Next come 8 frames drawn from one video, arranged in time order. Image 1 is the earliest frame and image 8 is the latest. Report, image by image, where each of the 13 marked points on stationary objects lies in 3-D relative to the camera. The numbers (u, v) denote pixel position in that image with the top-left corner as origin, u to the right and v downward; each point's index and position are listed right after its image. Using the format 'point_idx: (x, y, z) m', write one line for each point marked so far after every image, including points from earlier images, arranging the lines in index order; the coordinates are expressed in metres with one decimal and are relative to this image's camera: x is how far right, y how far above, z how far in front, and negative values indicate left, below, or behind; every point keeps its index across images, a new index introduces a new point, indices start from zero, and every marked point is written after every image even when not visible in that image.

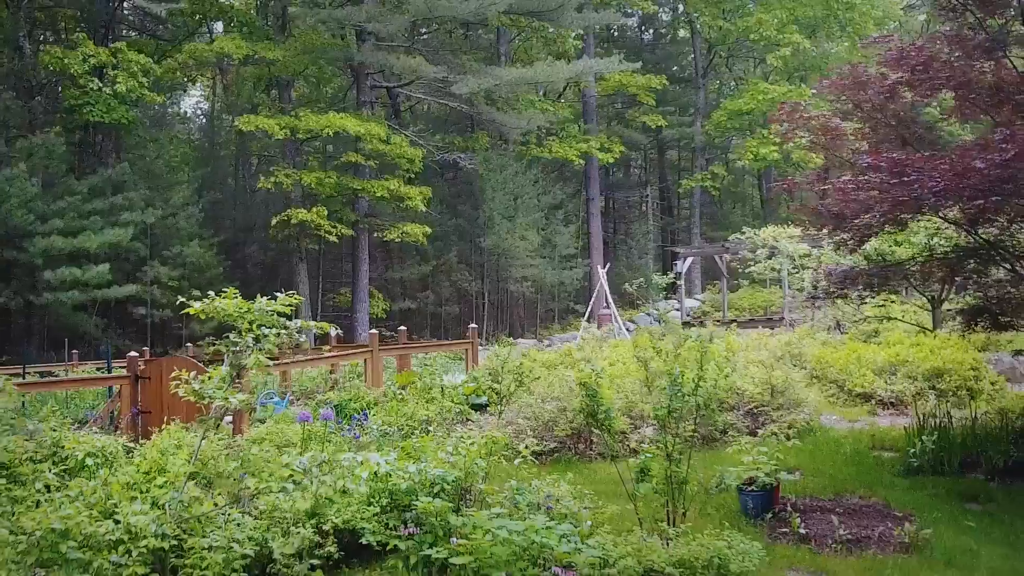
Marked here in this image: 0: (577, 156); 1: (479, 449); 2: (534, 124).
0: (+0.8, +1.5, +16.2) m
1: (-0.1, -0.5, +4.0) m
2: (+0.3, +1.7, +14.8) m
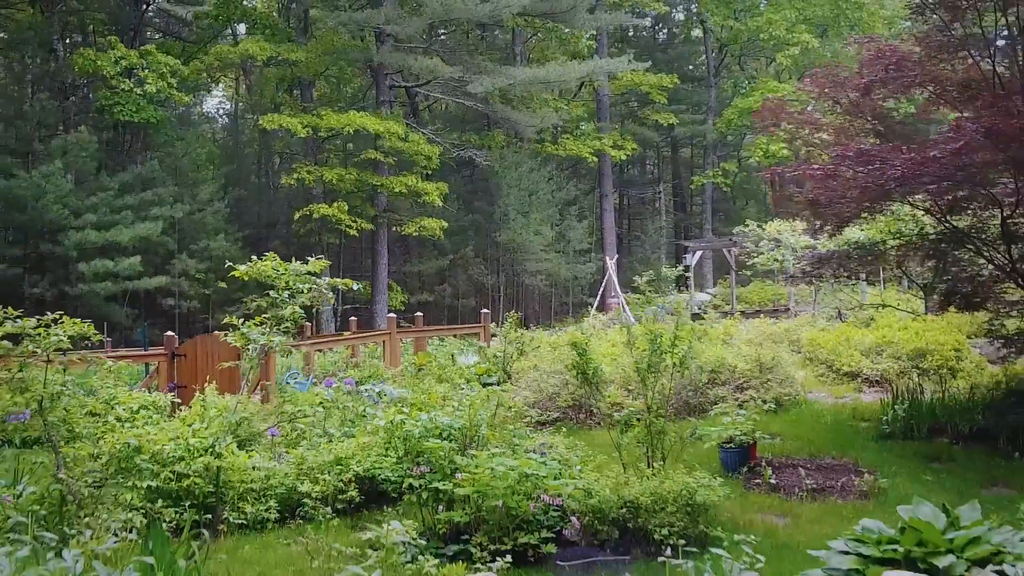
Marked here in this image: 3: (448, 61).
0: (+0.9, +1.6, +16.7) m
1: (-0.1, -0.4, +4.5) m
2: (+0.4, +1.8, +15.2) m
3: (-0.7, +2.5, +15.2) m
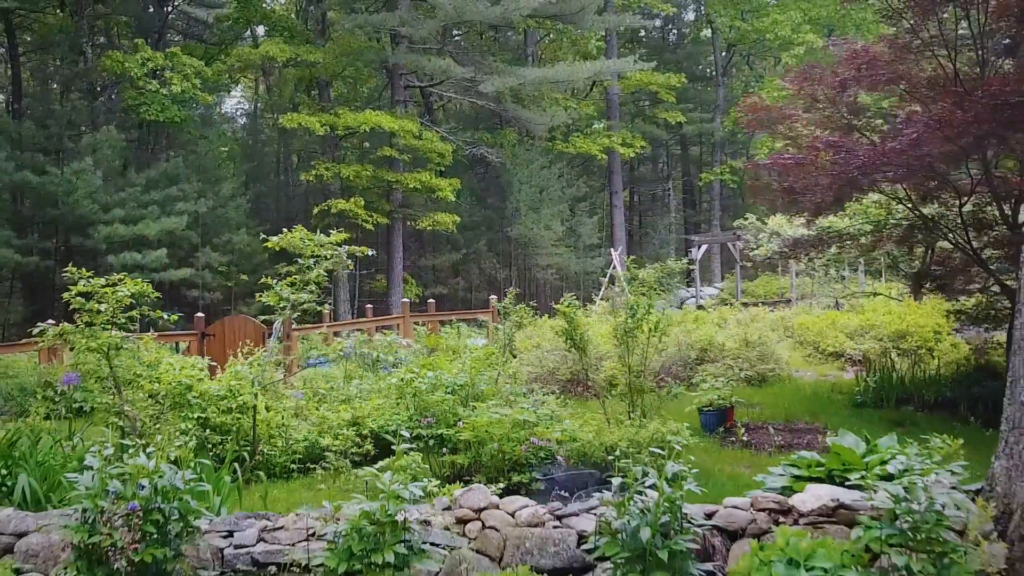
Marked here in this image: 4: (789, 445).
0: (+1.1, +1.7, +17.2) m
1: (-0.1, -0.3, +5.0) m
2: (+0.5, +1.9, +15.8) m
3: (-0.6, +2.5, +15.8) m
4: (+1.0, -0.6, +5.0) m
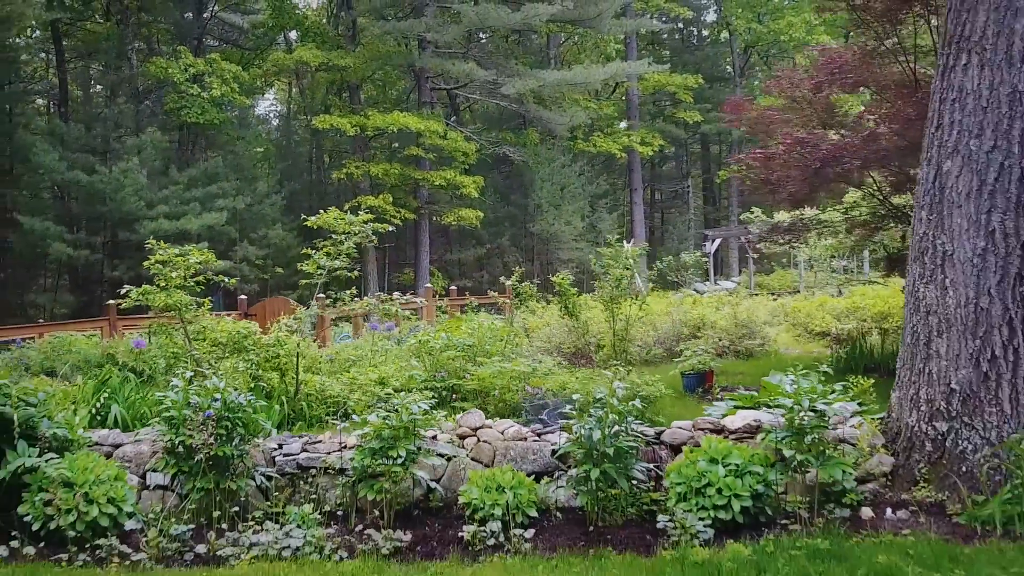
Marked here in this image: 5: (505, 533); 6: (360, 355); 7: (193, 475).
0: (+1.3, +1.8, +18.0) m
1: (-0.1, -0.2, +5.8) m
2: (+0.8, +2.0, +16.5) m
3: (-0.3, +2.6, +16.5) m
4: (+1.0, -0.5, +5.8) m
5: (0.0, -0.6, +3.2) m
6: (-0.6, -0.3, +5.7) m
7: (-0.7, -0.4, +3.3) m
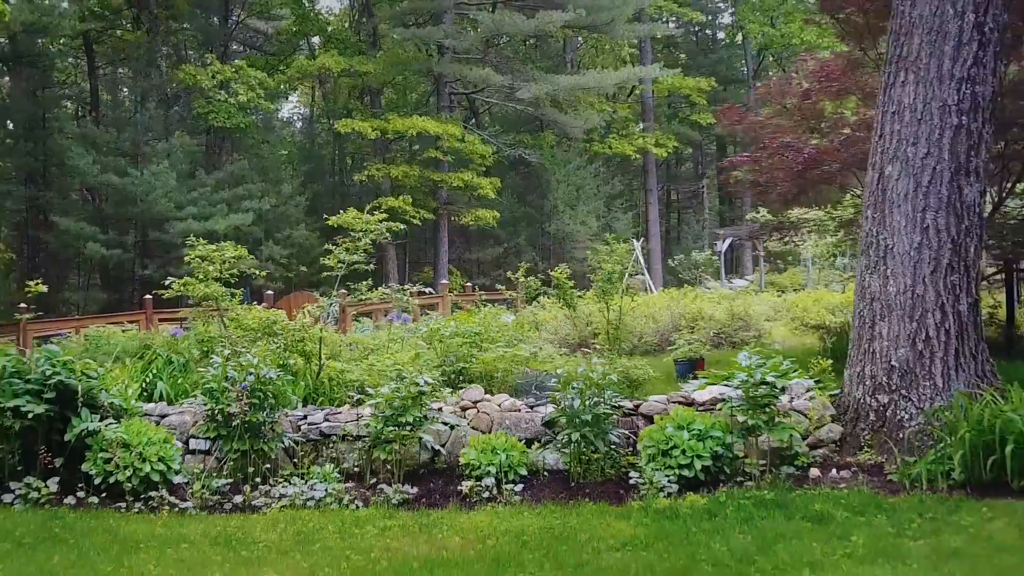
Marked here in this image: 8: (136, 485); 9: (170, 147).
0: (+1.6, +1.8, +18.5) m
1: (-0.1, -0.2, +6.3) m
2: (+1.0, +2.0, +17.0) m
3: (-0.1, +2.7, +17.1) m
4: (+1.0, -0.4, +6.3) m
5: (0.0, -0.5, +3.8) m
6: (-0.6, -0.2, +6.2) m
7: (-0.8, -0.4, +3.8) m
8: (-1.0, -0.5, +3.6) m
9: (-3.6, +1.5, +14.6) m
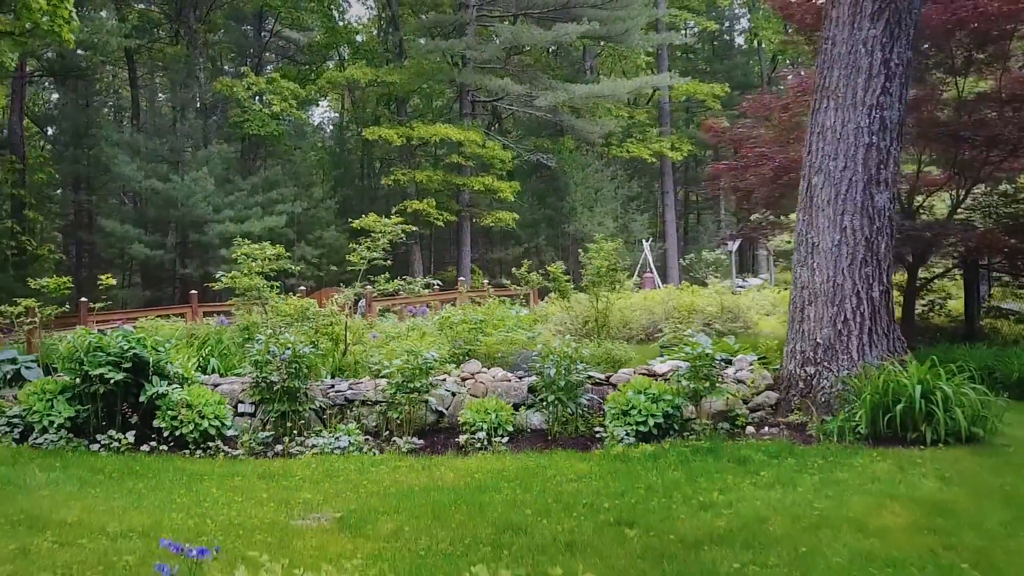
0: (+1.8, +1.8, +19.3) m
1: (0.0, -0.2, +7.2) m
2: (+1.2, +2.0, +17.9) m
3: (+0.1, +2.7, +17.9) m
4: (+1.0, -0.4, +7.1) m
5: (-0.1, -0.5, +4.6) m
6: (-0.6, -0.2, +7.1) m
7: (-0.8, -0.4, +4.7) m
8: (-1.0, -0.5, +4.5) m
9: (-3.4, +1.5, +15.6) m
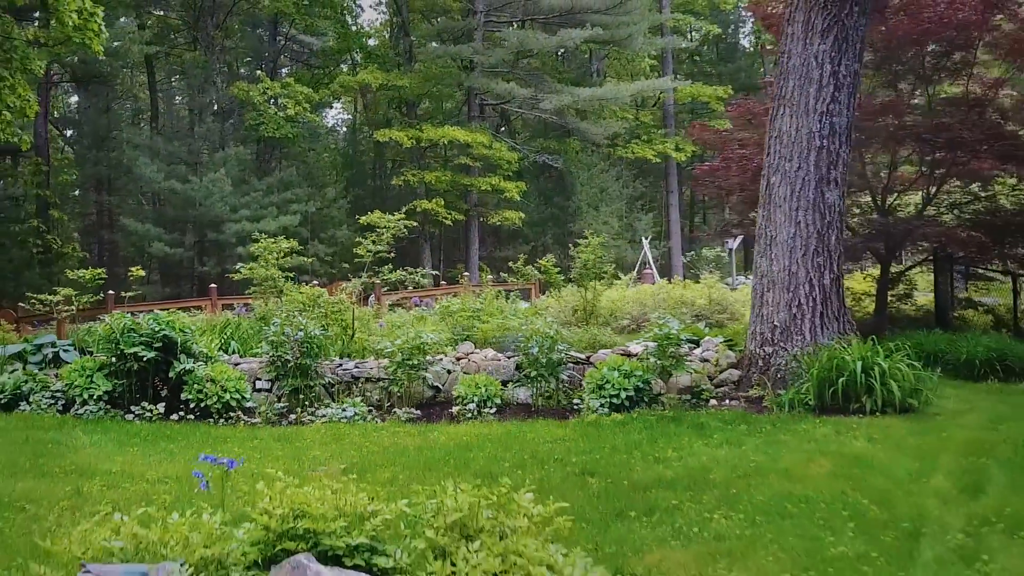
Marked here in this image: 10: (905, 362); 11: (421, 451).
0: (+1.9, +1.9, +19.8) m
1: (-0.1, -0.1, +7.8) m
2: (+1.3, +2.1, +18.5) m
3: (+0.2, +2.7, +18.5) m
4: (+1.0, -0.4, +7.7) m
5: (-0.1, -0.5, +5.2) m
6: (-0.6, -0.2, +7.7) m
7: (-0.8, -0.3, +5.3) m
8: (-1.1, -0.4, +5.1) m
9: (-3.3, +1.5, +16.2) m
10: (+1.4, -0.3, +5.2) m
11: (-0.3, -0.5, +4.3) m
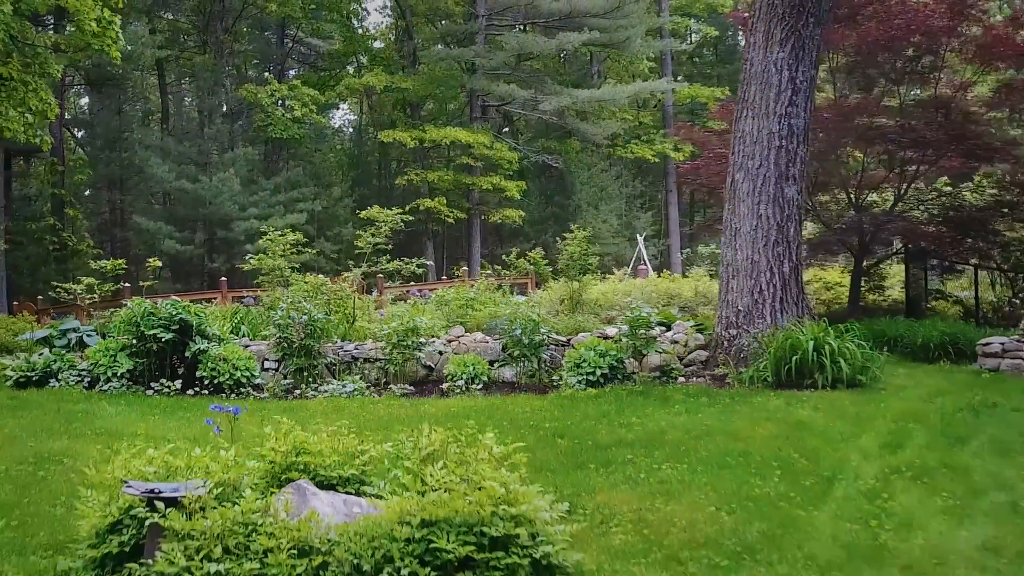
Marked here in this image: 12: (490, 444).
0: (+2.0, +1.9, +20.3) m
1: (-0.1, -0.1, +8.3) m
2: (+1.3, +2.1, +19.0) m
3: (+0.2, +2.8, +19.0) m
4: (+1.0, -0.3, +8.2) m
5: (-0.2, -0.4, +5.7) m
6: (-0.7, -0.1, +8.2) m
7: (-0.9, -0.3, +5.8) m
8: (-1.1, -0.4, +5.6) m
9: (-3.3, +1.6, +16.7) m
10: (+1.4, -0.2, +5.7) m
11: (-0.3, -0.5, +4.8) m
12: (0.0, -0.3, +2.9) m
